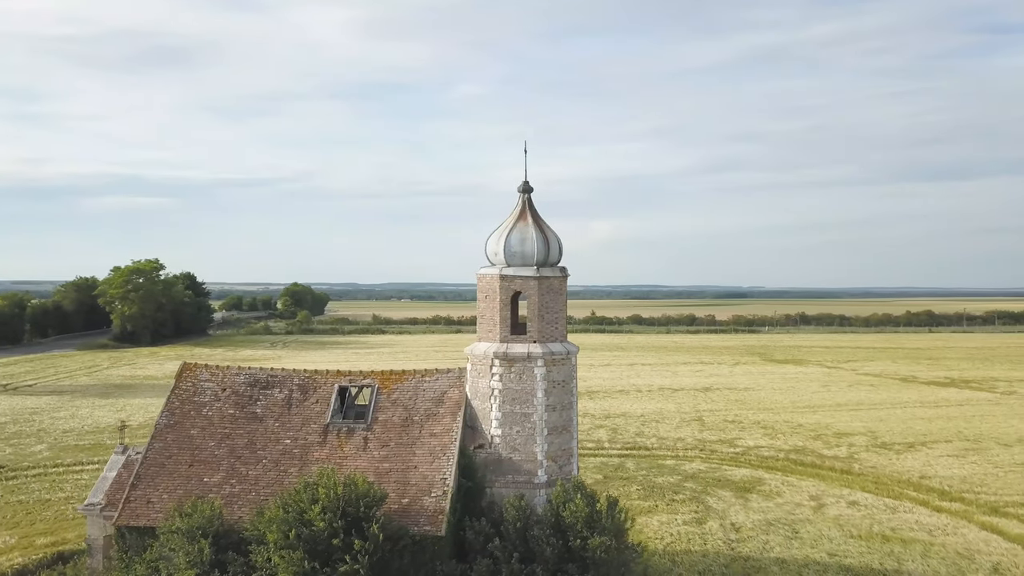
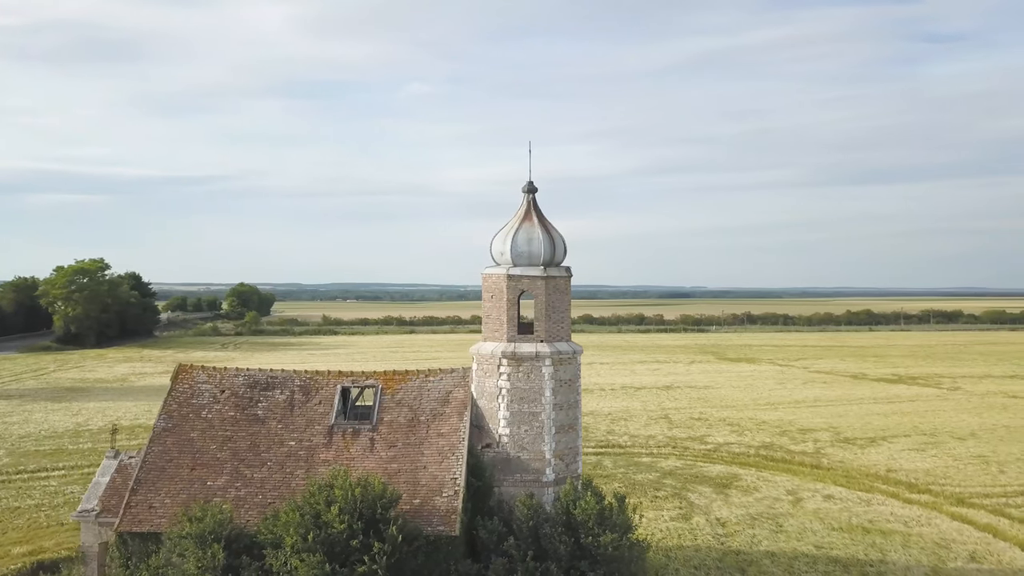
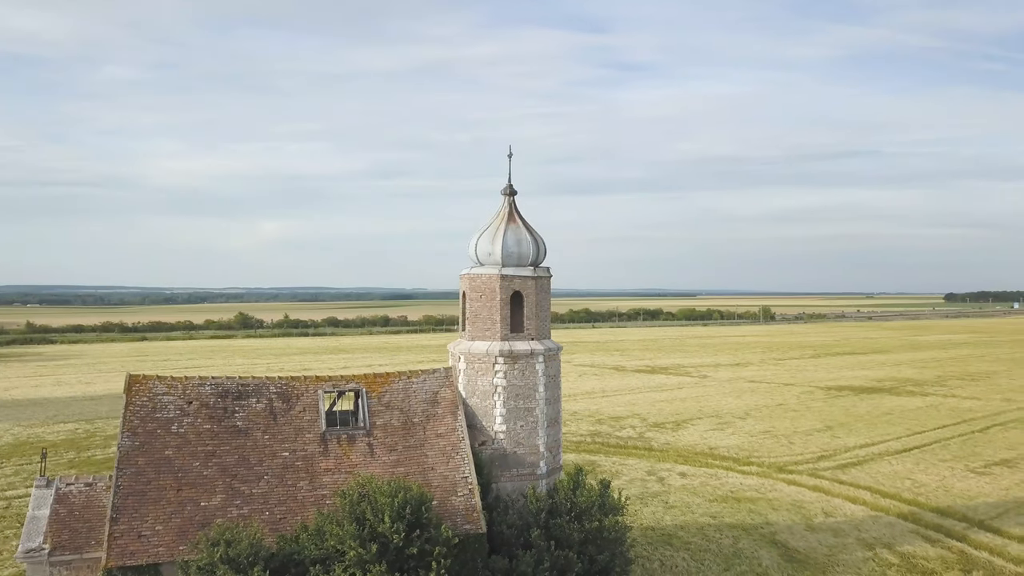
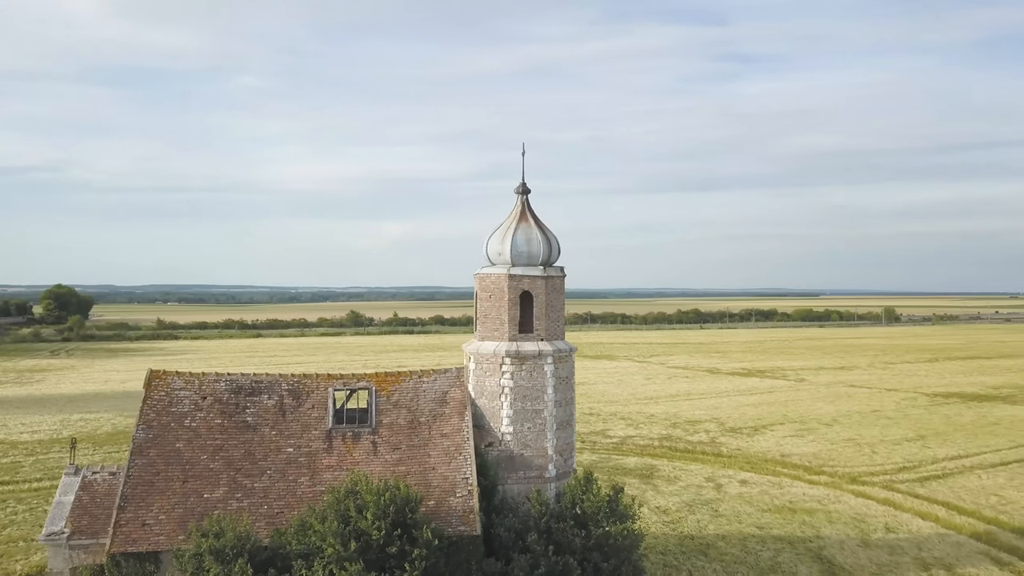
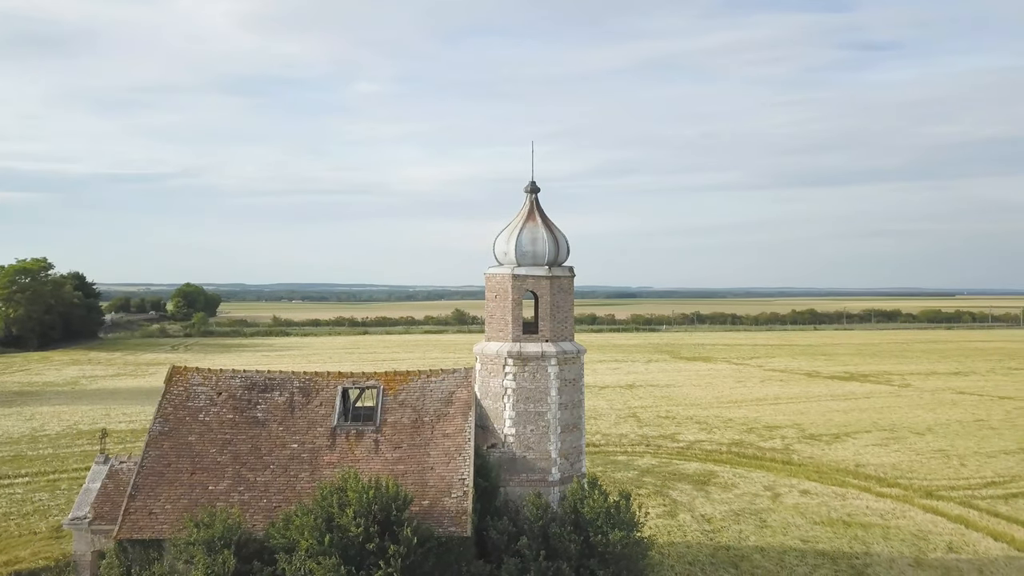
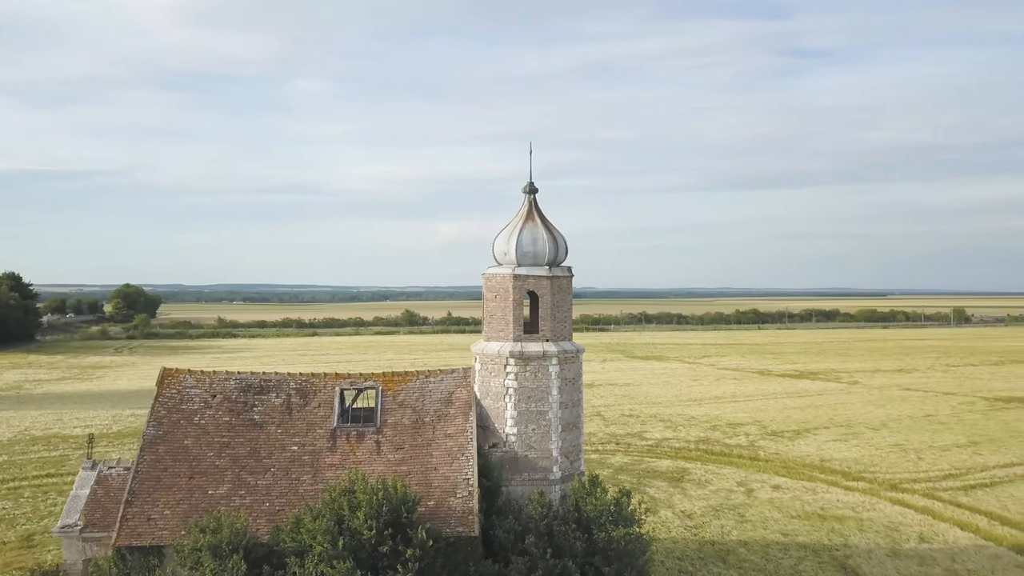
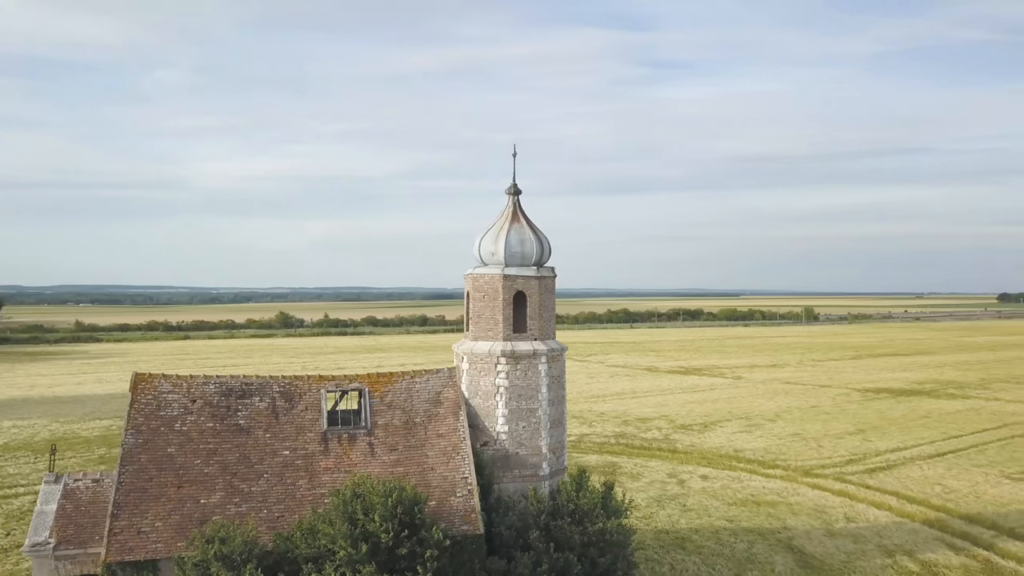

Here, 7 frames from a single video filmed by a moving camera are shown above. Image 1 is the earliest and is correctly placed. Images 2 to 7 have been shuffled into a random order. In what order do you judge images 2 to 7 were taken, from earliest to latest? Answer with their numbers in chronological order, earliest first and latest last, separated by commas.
2, 5, 6, 4, 7, 3
